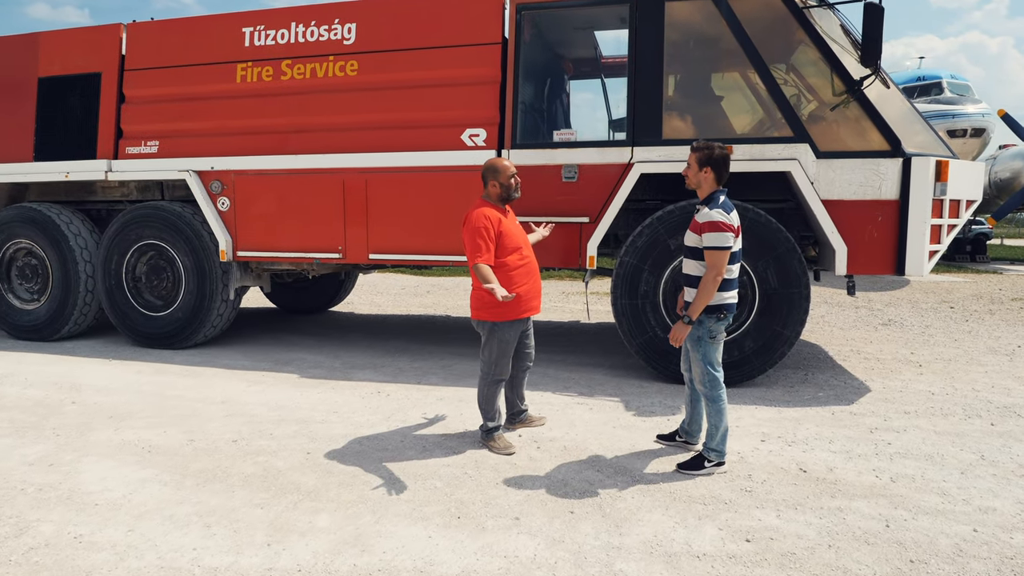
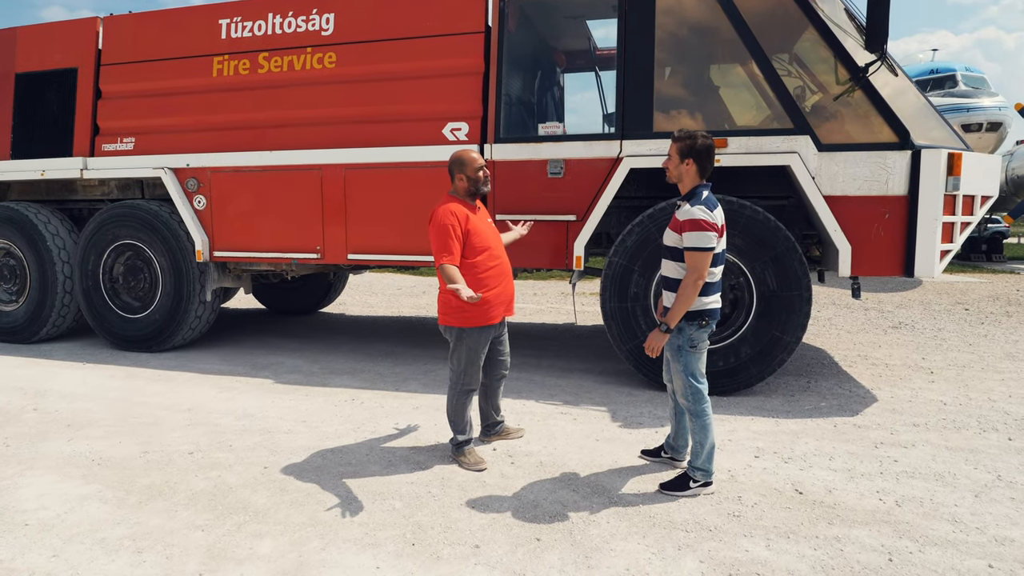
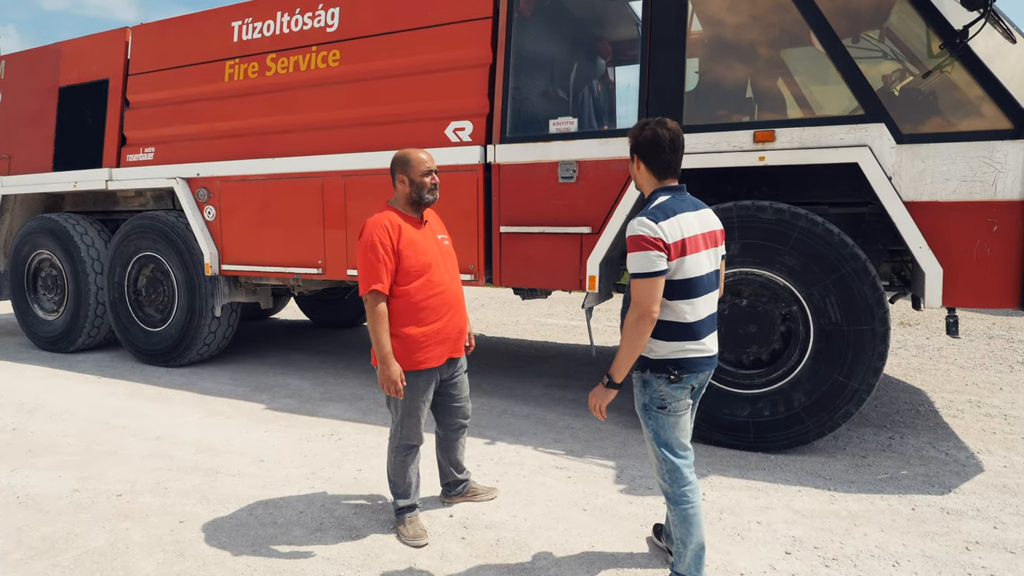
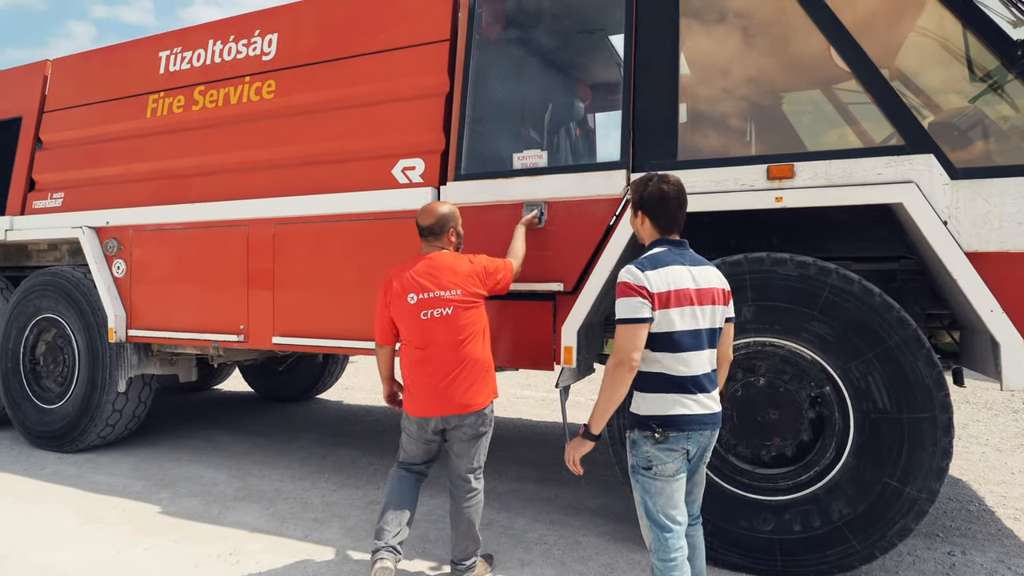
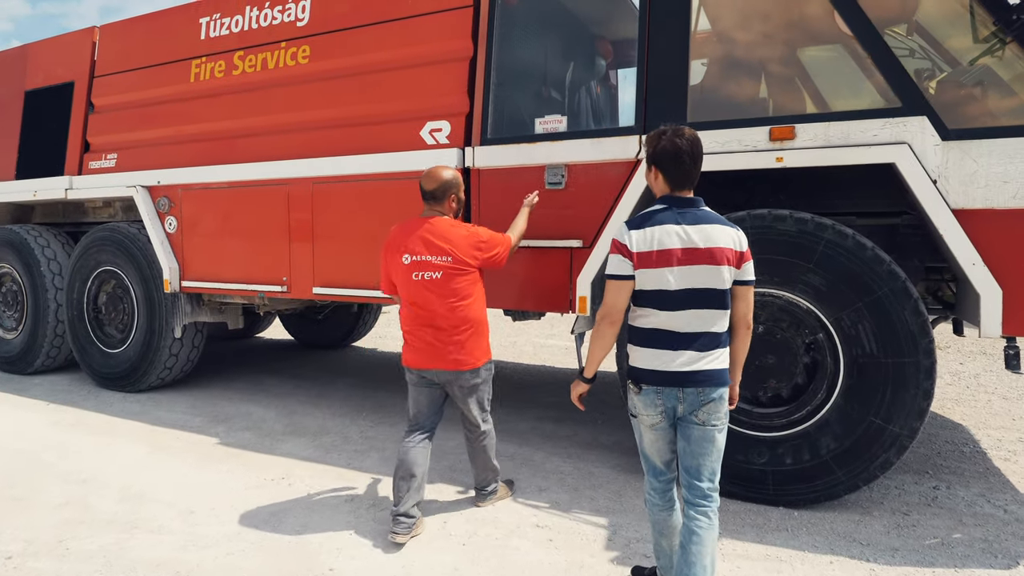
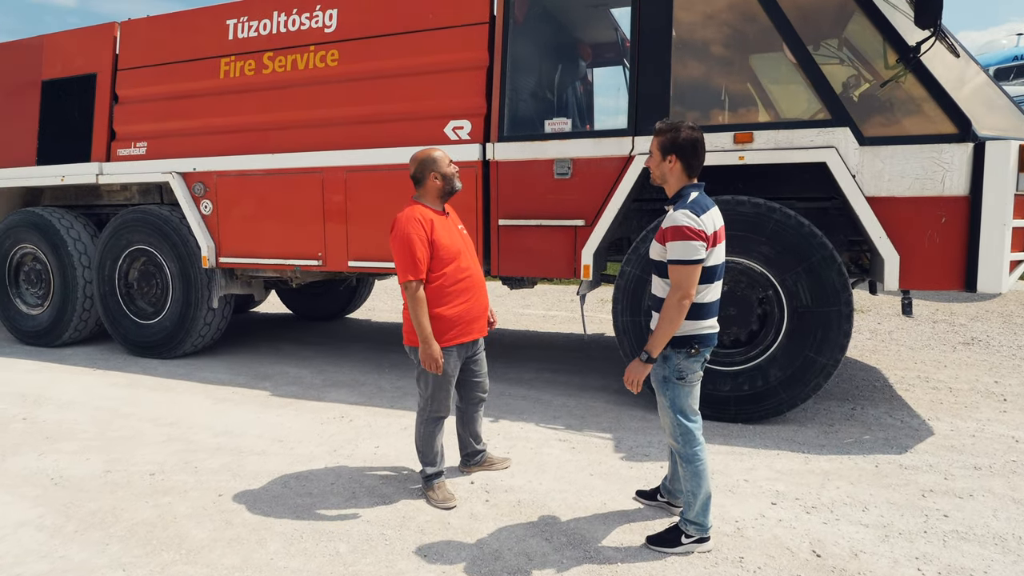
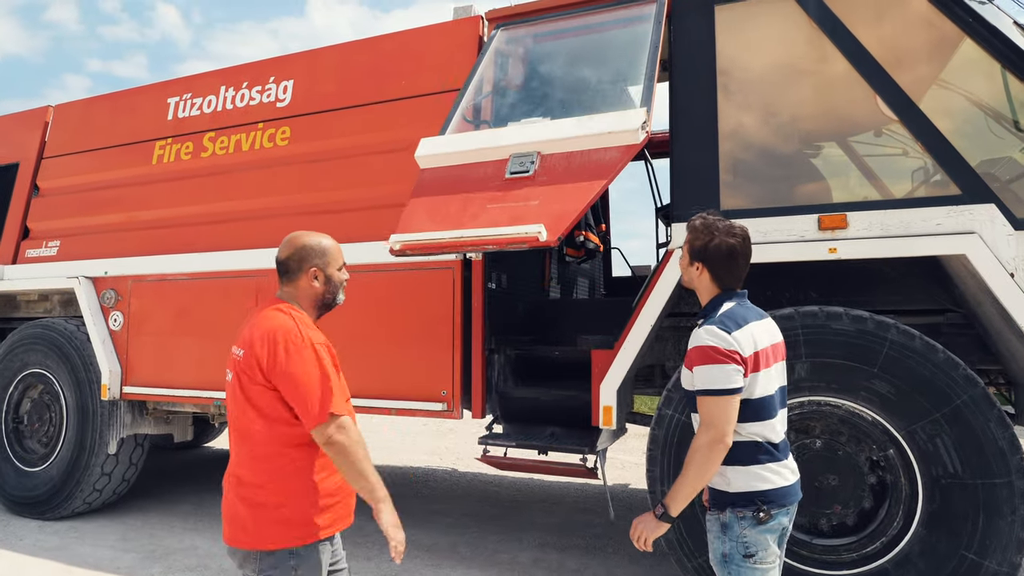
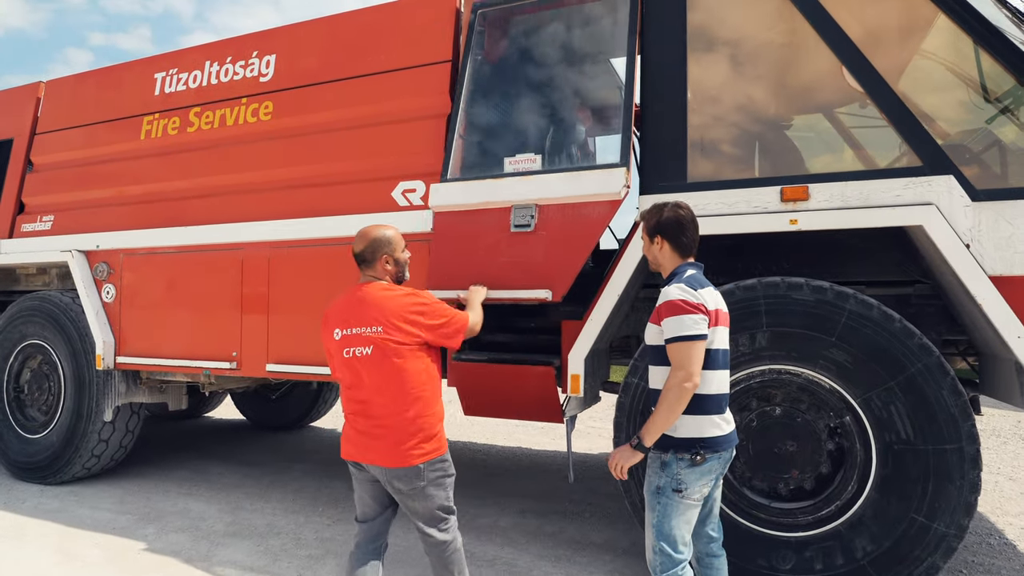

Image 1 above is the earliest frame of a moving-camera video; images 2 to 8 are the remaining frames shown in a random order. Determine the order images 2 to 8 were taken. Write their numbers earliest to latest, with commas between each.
2, 6, 3, 5, 4, 8, 7
